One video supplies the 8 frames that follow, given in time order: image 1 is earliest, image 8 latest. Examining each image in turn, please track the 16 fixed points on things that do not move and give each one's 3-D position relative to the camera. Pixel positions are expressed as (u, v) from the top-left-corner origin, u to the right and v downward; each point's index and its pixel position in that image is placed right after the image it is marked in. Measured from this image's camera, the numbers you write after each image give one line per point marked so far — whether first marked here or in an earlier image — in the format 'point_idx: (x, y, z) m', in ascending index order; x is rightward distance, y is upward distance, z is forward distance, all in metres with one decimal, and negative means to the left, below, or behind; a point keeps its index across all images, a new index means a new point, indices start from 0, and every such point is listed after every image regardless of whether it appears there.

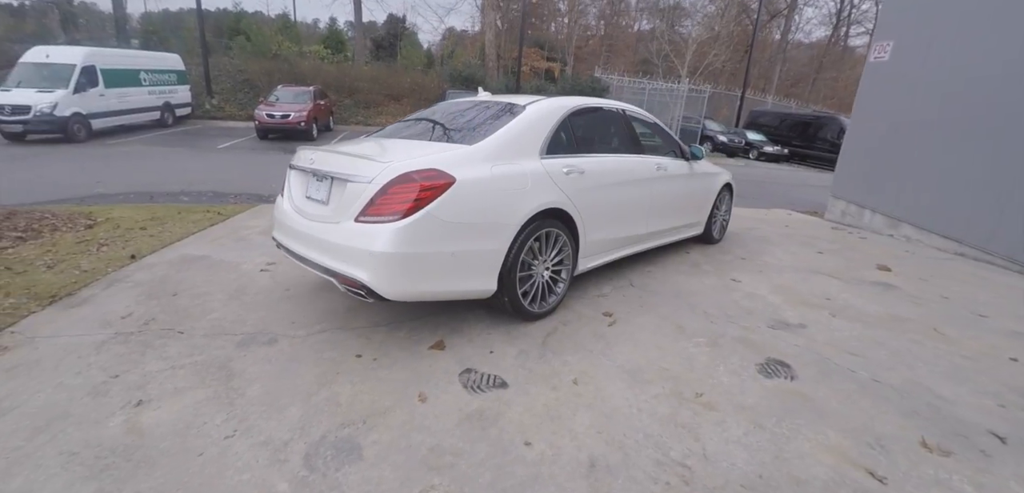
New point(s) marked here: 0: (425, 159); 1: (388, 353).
0: (-0.5, +0.5, +3.0) m
1: (-0.7, -0.6, +3.1) m
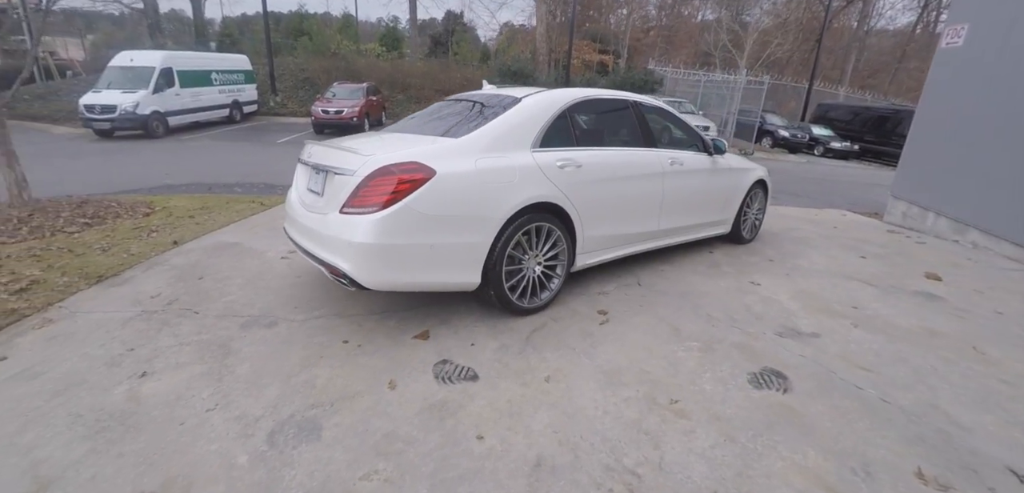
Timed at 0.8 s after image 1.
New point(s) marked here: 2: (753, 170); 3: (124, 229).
0: (-0.6, +0.5, +3.0) m
1: (-0.9, -0.6, +3.2) m
2: (+2.3, +0.8, +5.2) m
3: (-3.9, +0.2, +5.1) m
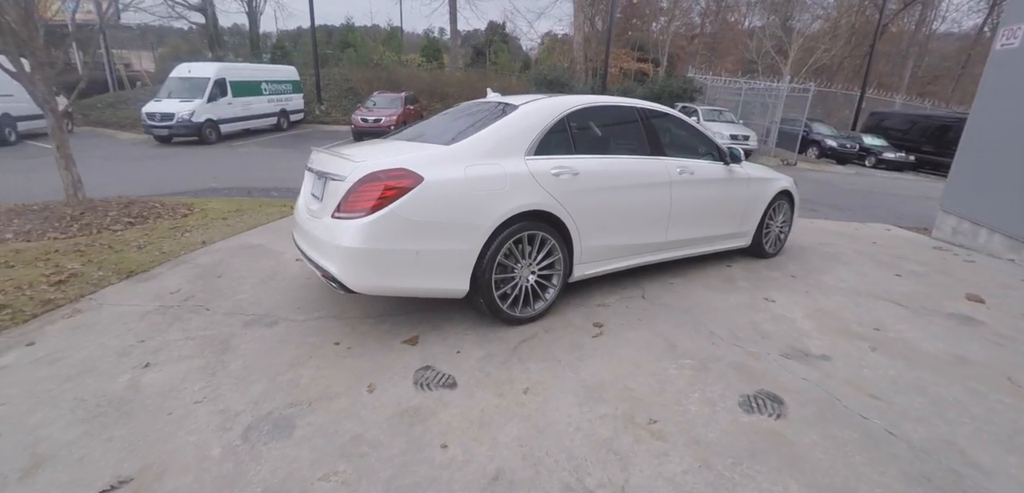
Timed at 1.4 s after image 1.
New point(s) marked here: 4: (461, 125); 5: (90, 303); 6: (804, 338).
0: (-0.7, +0.5, +3.1) m
1: (-0.9, -0.6, +3.3) m
2: (+2.5, +0.7, +4.9) m
3: (-3.7, +0.2, +5.5) m
4: (-0.4, +0.9, +3.6) m
5: (-3.1, -0.4, +3.8) m
6: (+2.0, -0.6, +3.4) m
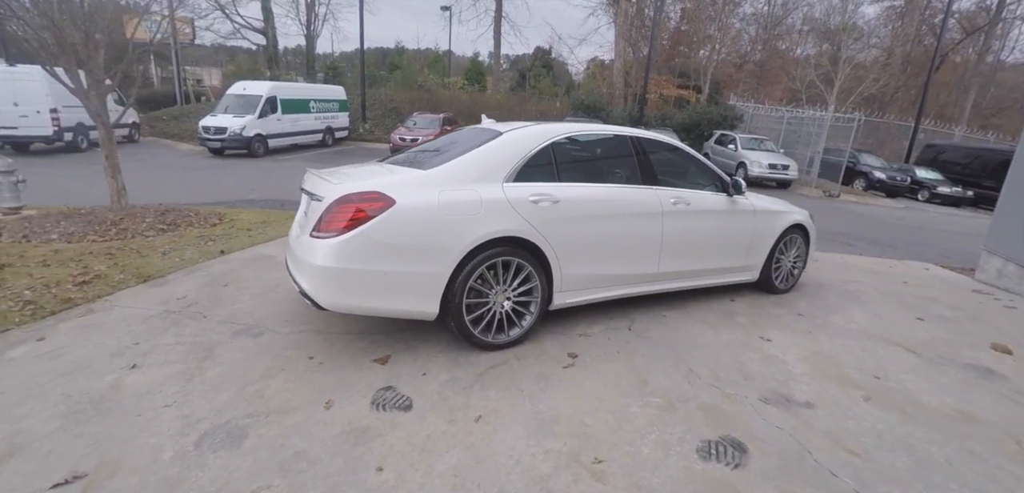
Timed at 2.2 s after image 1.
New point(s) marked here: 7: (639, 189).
0: (-0.8, +0.4, +3.2) m
1: (-1.1, -0.7, +3.3) m
2: (+2.5, +0.3, +4.7) m
3: (-3.7, +0.1, +5.8) m
4: (-0.5, +0.7, +3.7) m
5: (-3.3, -0.5, +4.1) m
6: (+1.8, -0.9, +3.2) m
7: (+0.9, +0.4, +3.9) m
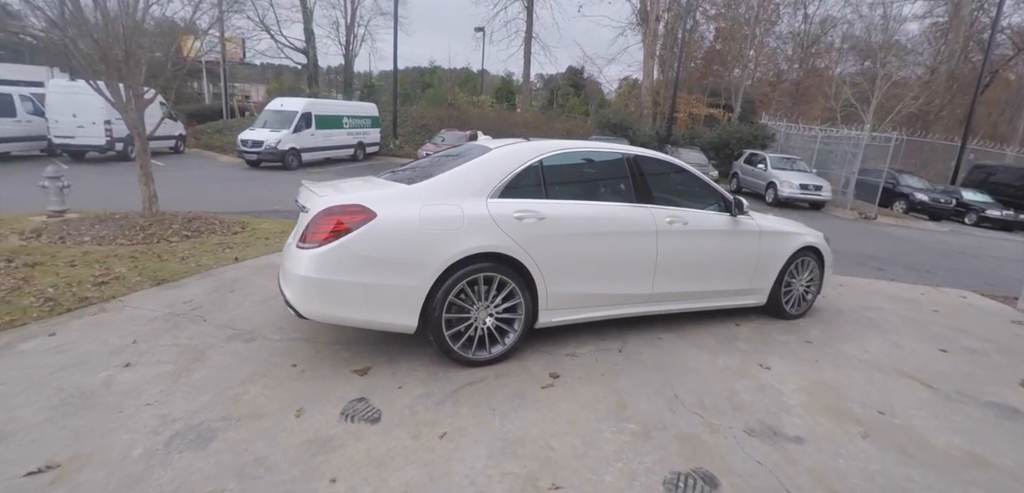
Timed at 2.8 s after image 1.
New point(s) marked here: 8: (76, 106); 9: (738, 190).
0: (-0.9, +0.3, +3.2) m
1: (-1.3, -0.8, +3.4) m
2: (+2.5, +0.1, +4.5) m
3: (-3.6, 0.0, +6.1) m
4: (-0.6, +0.6, +3.7) m
5: (-3.3, -0.5, +4.3) m
6: (+1.6, -1.0, +3.0) m
7: (+0.9, +0.3, +3.8) m
8: (-12.3, +4.0, +14.6) m
9: (+6.4, +1.7, +15.3) m
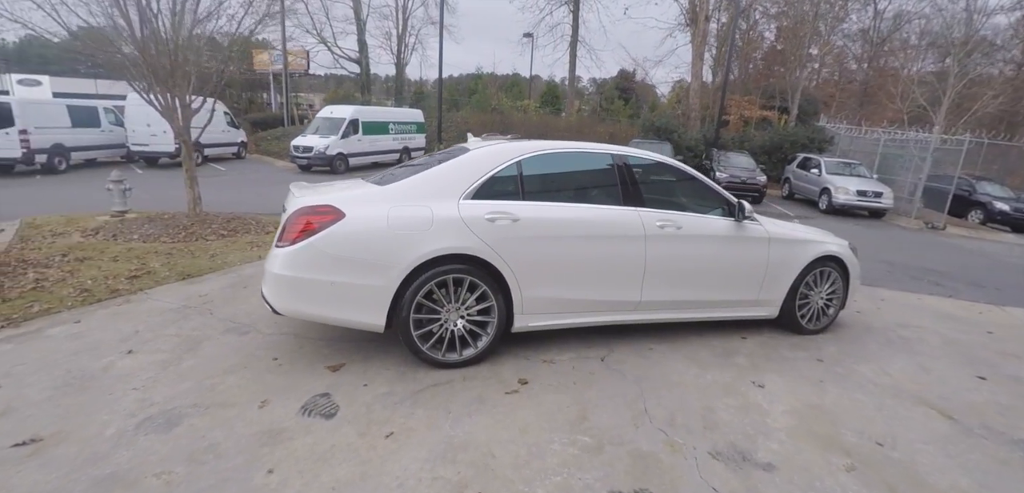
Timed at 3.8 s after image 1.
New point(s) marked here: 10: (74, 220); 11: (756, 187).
0: (-1.1, +0.3, +3.3) m
1: (-1.5, -0.8, +3.5) m
2: (+2.4, 0.0, +4.2) m
3: (-3.4, +0.1, +6.4) m
4: (-0.7, +0.6, +3.7) m
5: (-3.4, -0.4, +4.6) m
6: (+1.3, -1.0, +2.8) m
7: (+0.7, +0.3, +3.6) m
8: (-10.9, +4.1, +16.0) m
9: (+7.7, +1.4, +14.4) m
10: (-6.0, +0.4, +7.0) m
11: (+5.9, +1.5, +12.7) m
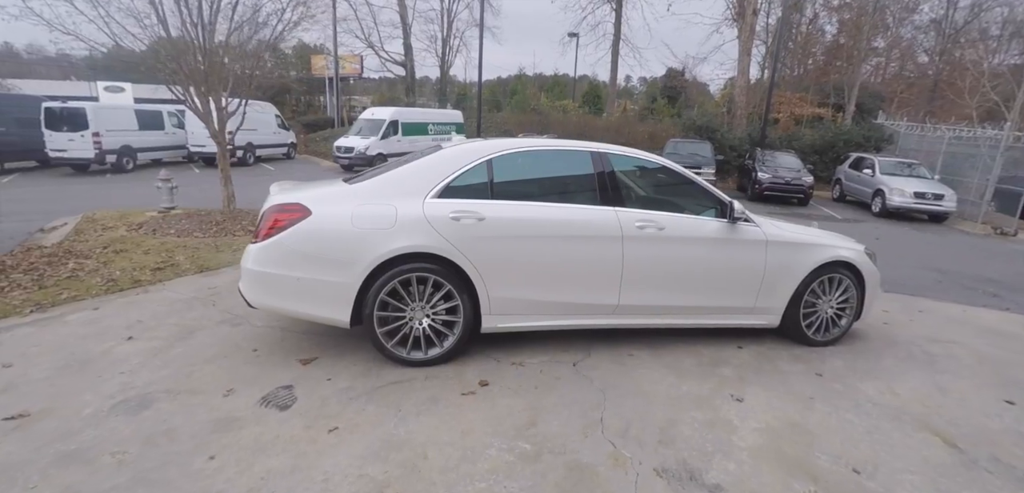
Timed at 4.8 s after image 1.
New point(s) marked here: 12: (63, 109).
0: (-1.3, +0.4, +3.4) m
1: (-1.7, -0.8, +3.6) m
2: (+2.3, 0.0, +3.8) m
3: (-3.2, +0.1, +6.7) m
4: (-0.9, +0.6, +3.8) m
5: (-3.4, -0.4, +5.0) m
6: (+1.0, -1.1, +2.6) m
7: (+0.6, +0.2, +3.5) m
8: (-9.6, +4.2, +17.1) m
9: (+8.7, +1.3, +13.4) m
10: (-5.8, +0.5, +7.7) m
11: (+6.7, +1.4, +11.9) m
12: (-13.1, +4.0, +14.8) m
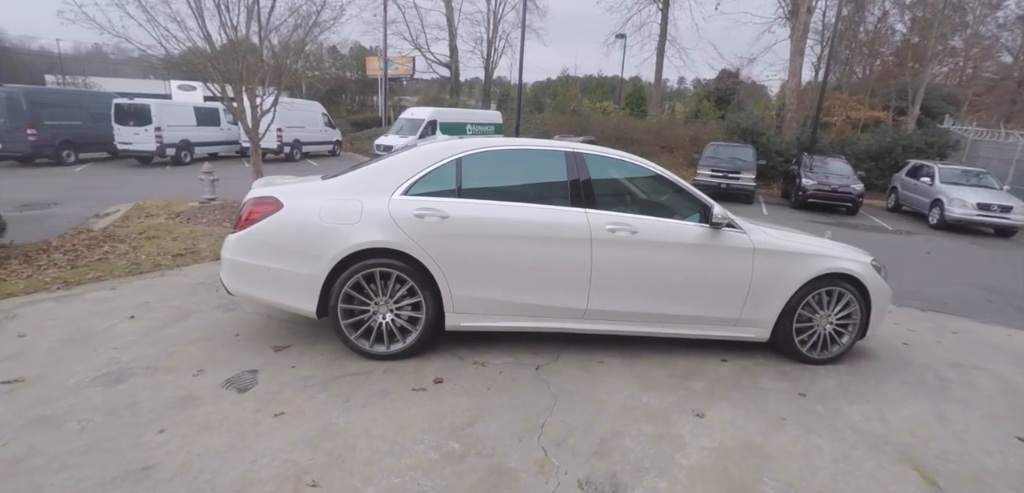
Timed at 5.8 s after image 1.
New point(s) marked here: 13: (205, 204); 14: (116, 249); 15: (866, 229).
0: (-1.6, +0.4, +3.5) m
1: (-1.9, -0.7, +3.7) m
2: (+2.1, -0.1, +3.5) m
3: (-3.1, +0.2, +7.1) m
4: (-1.0, +0.7, +3.8) m
5: (-3.5, -0.3, +5.3) m
6: (+0.7, -1.1, +2.4) m
7: (+0.3, +0.2, +3.4) m
8: (-8.0, +4.5, +18.1) m
9: (+9.6, +0.9, +12.3) m
10: (-5.5, +0.7, +8.2) m
11: (+7.5, +1.1, +11.1) m
12: (-11.9, +4.4, +16.2) m
13: (-4.9, +0.7, +8.2) m
14: (-4.5, 0.0, +5.8) m
15: (+6.2, +0.3, +8.9) m
